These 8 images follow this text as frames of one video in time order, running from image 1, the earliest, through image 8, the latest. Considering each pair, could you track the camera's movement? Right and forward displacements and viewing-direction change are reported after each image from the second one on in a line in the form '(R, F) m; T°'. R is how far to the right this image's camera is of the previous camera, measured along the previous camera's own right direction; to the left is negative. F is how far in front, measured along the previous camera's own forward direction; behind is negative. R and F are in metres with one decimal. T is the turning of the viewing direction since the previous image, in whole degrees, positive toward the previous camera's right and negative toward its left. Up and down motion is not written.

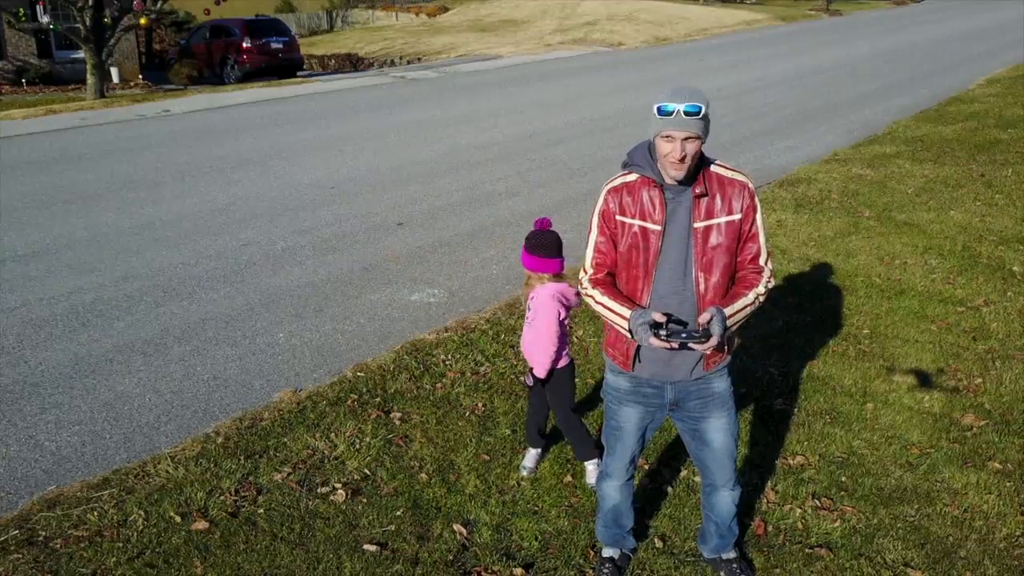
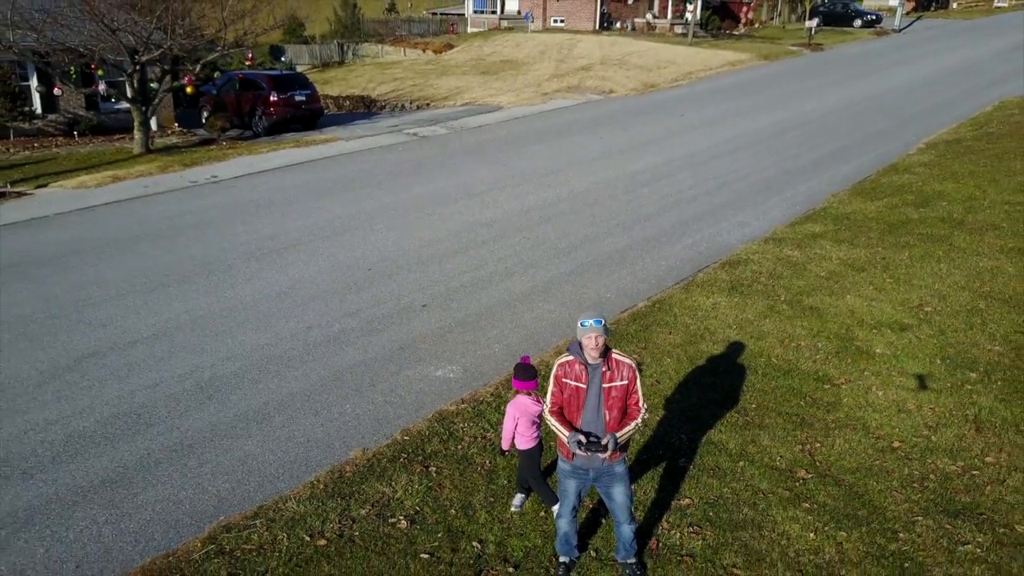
(0.0, -1.9) m; 0°
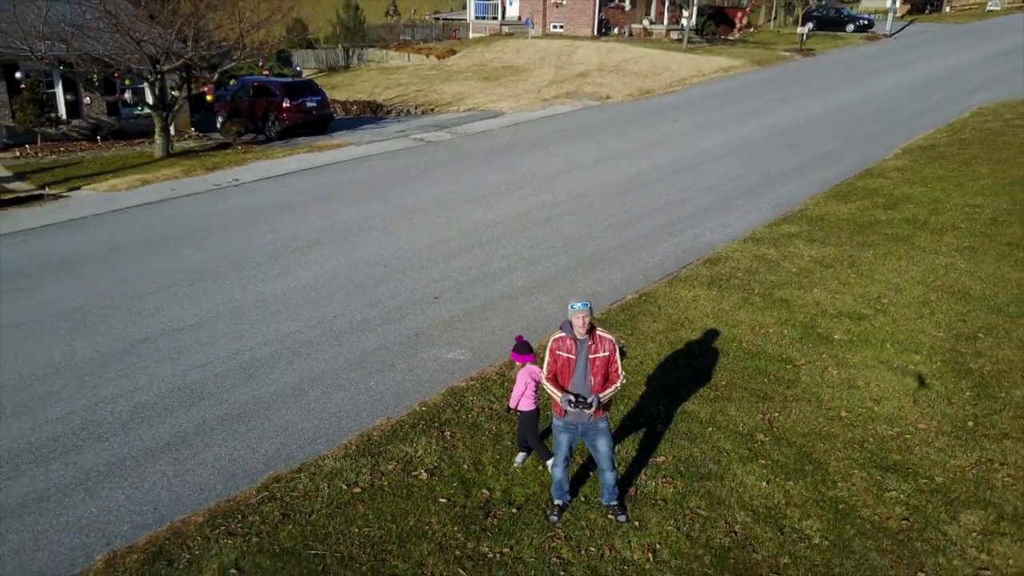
(0.0, -1.0) m; 0°
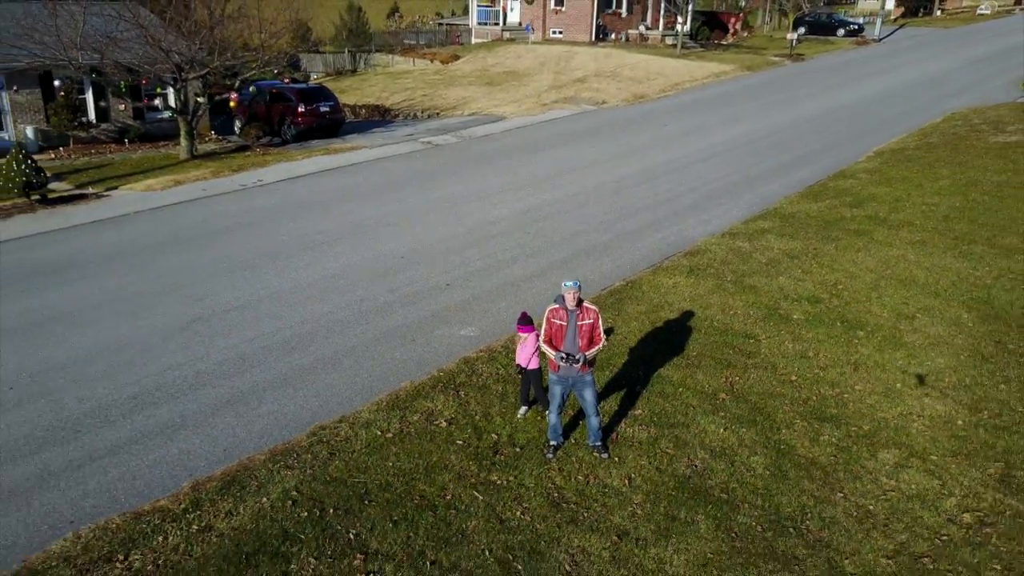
(0.0, -1.3) m; 0°
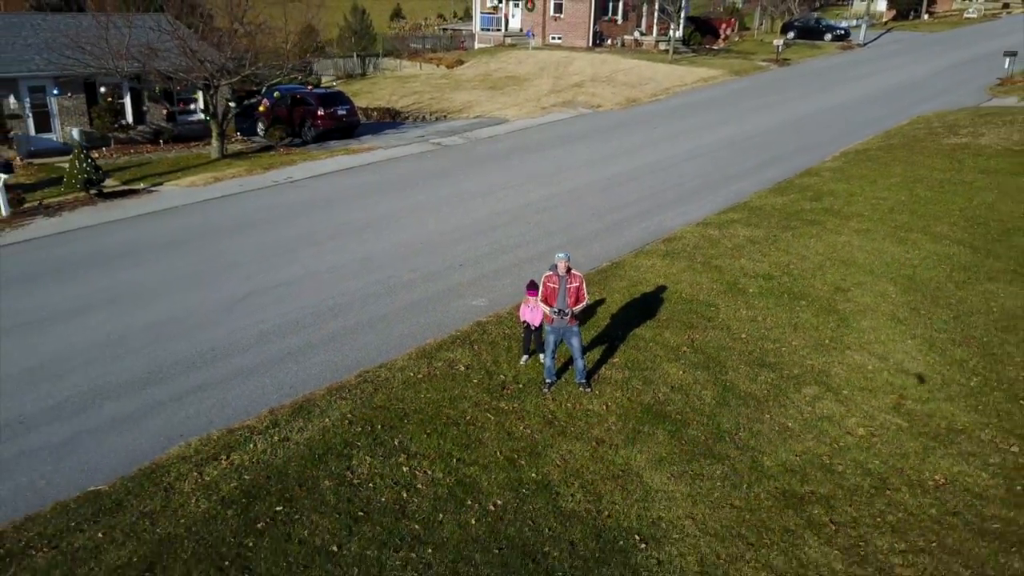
(0.0, -1.9) m; 0°
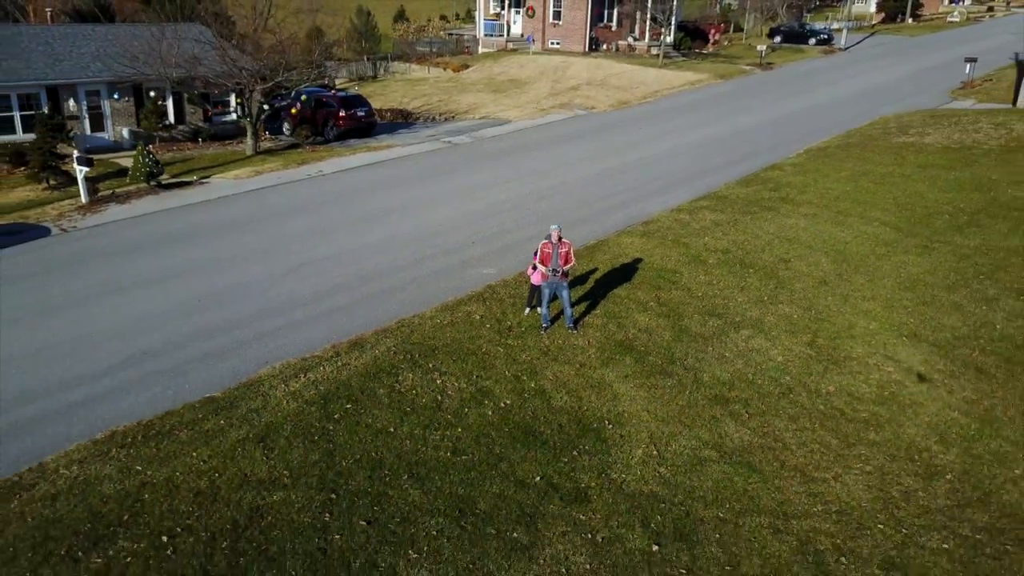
(0.0, -2.6) m; 0°
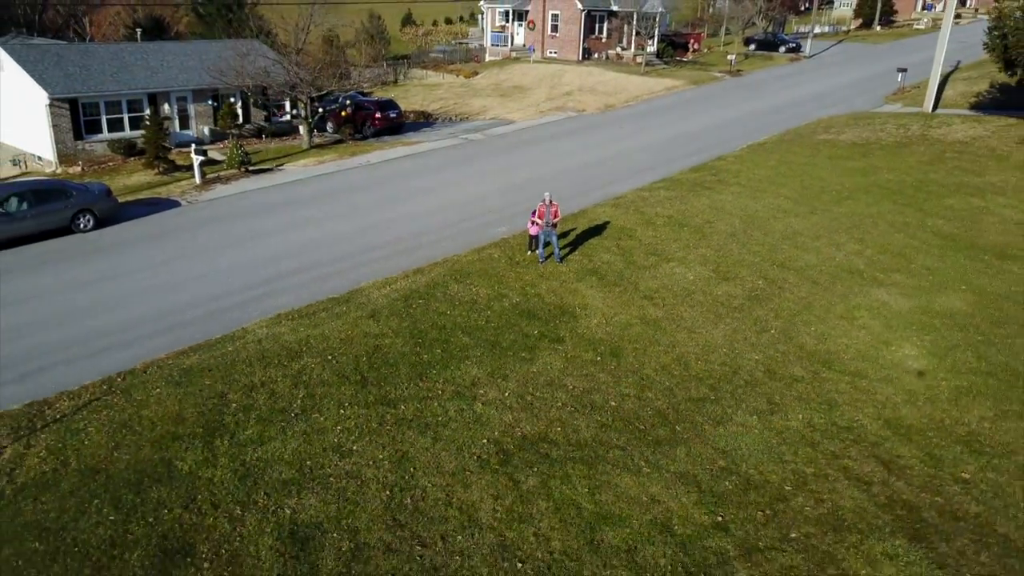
(-0.1, -5.8) m; 0°
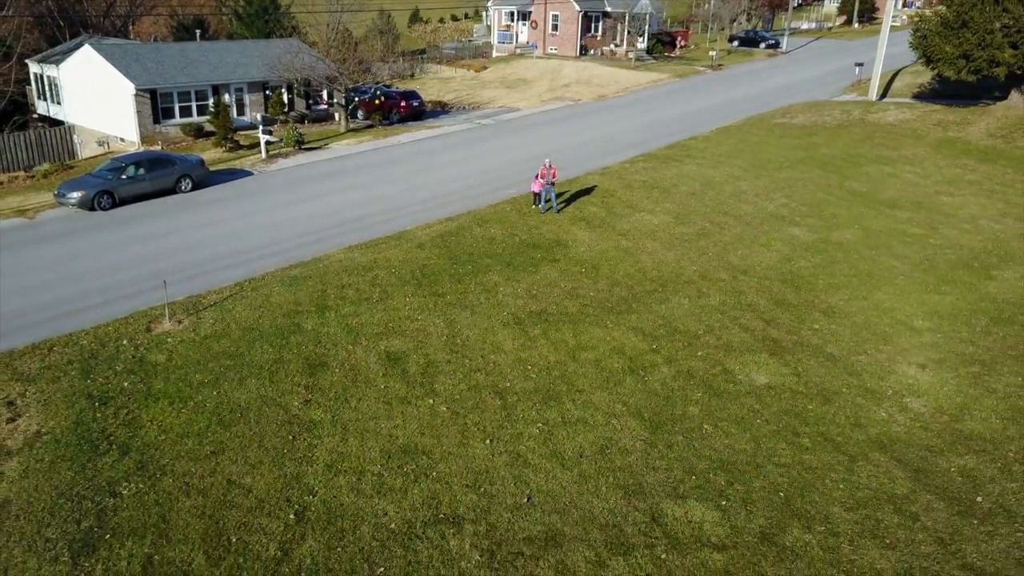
(-0.1, -5.2) m; 0°
